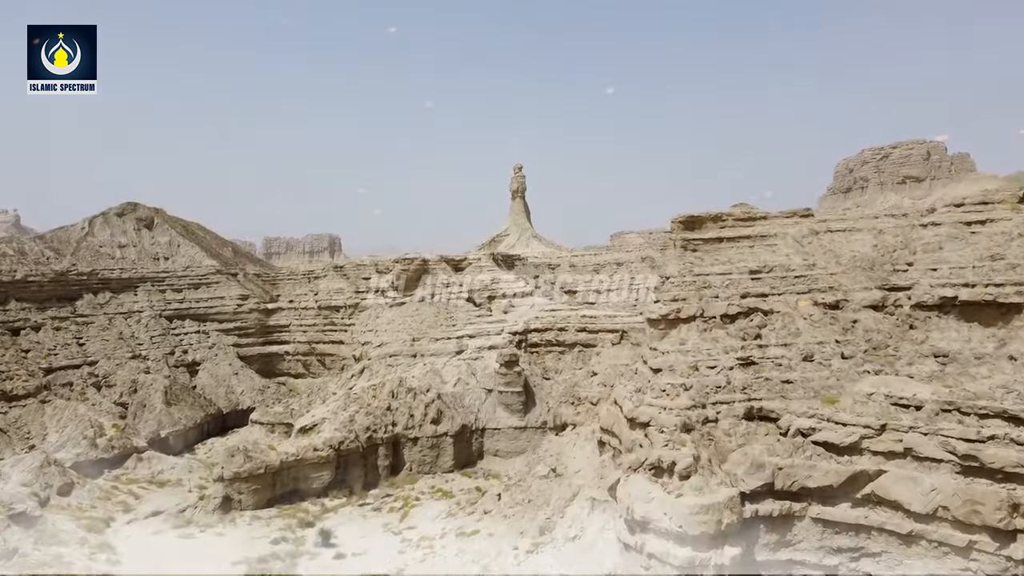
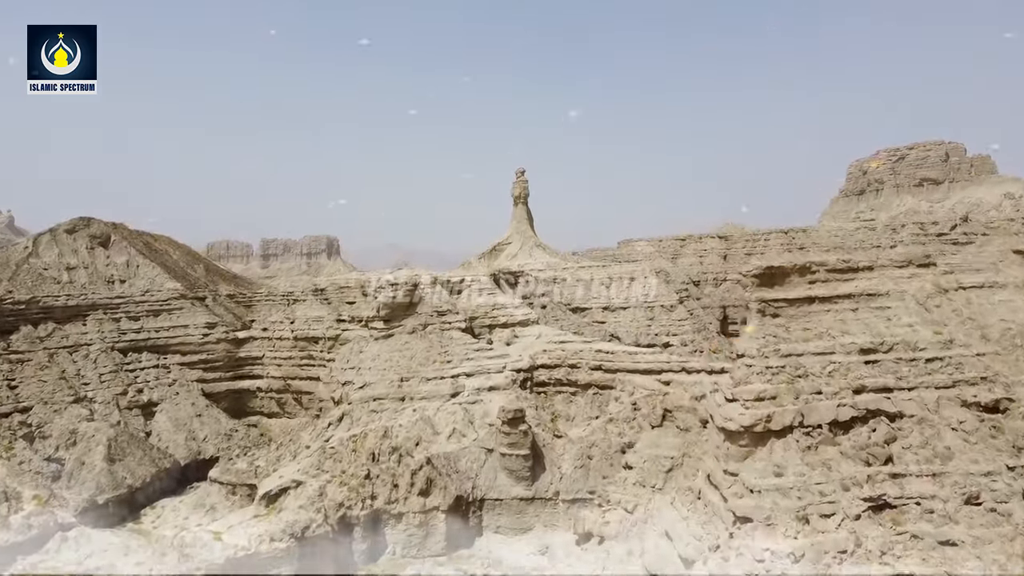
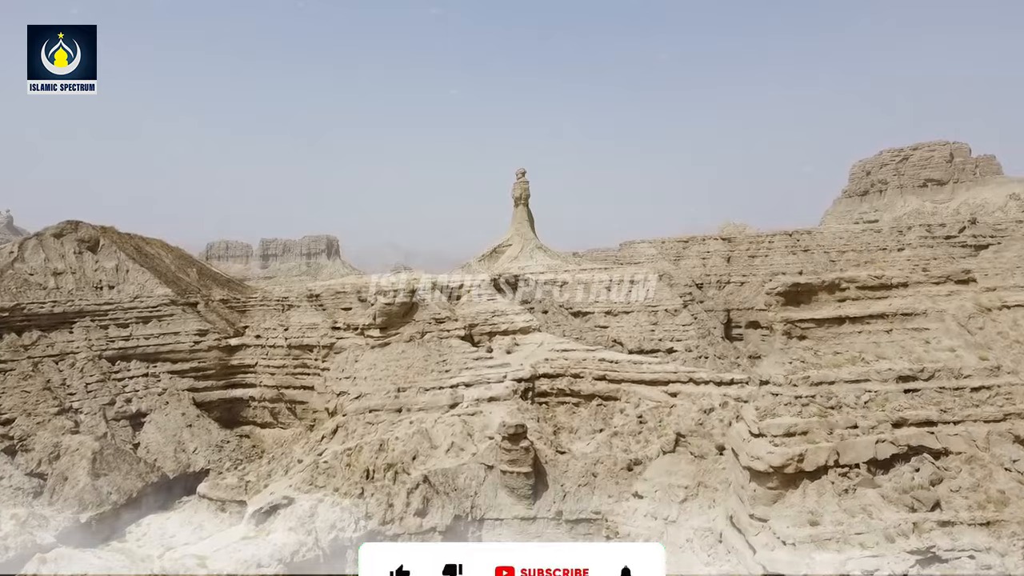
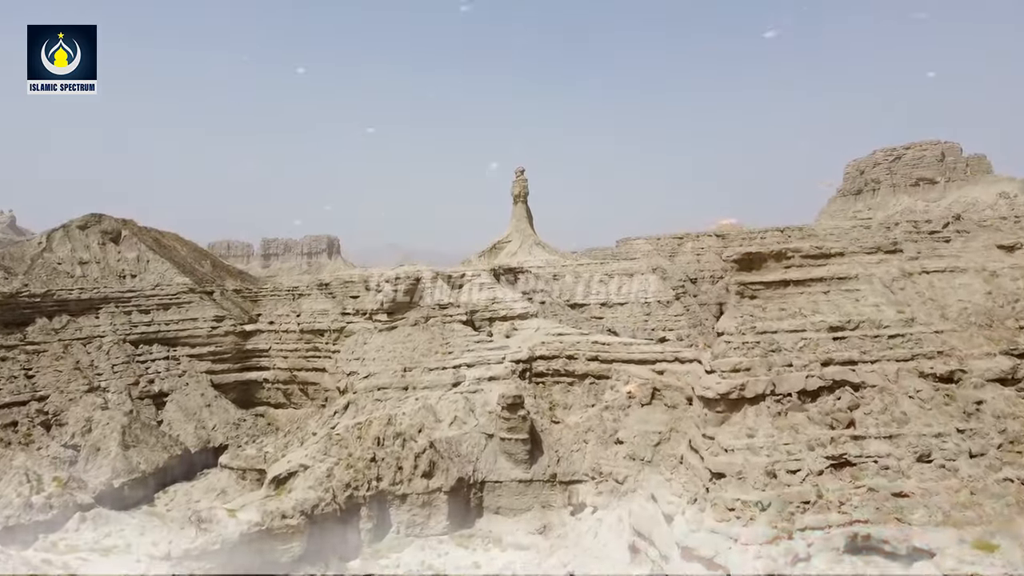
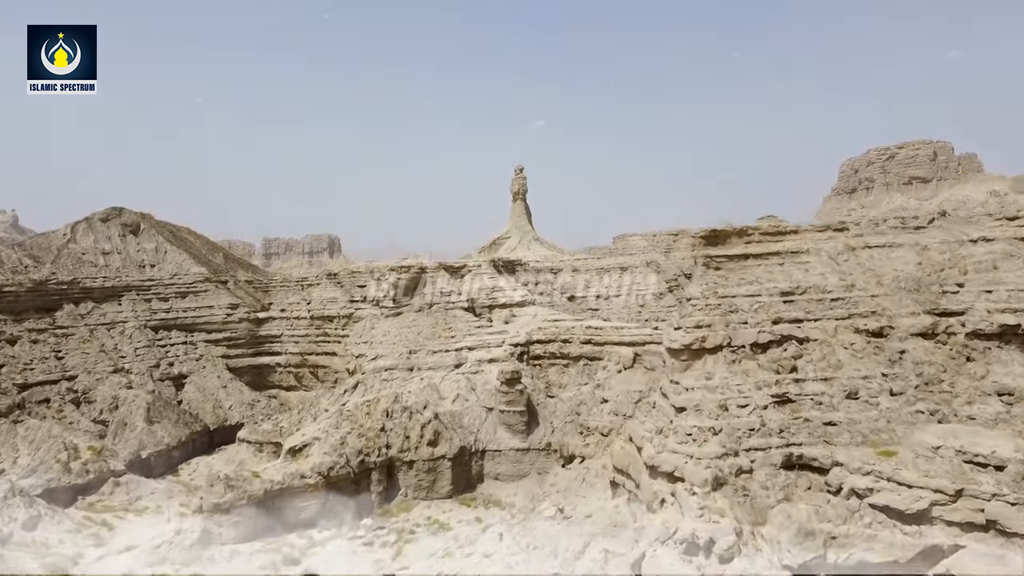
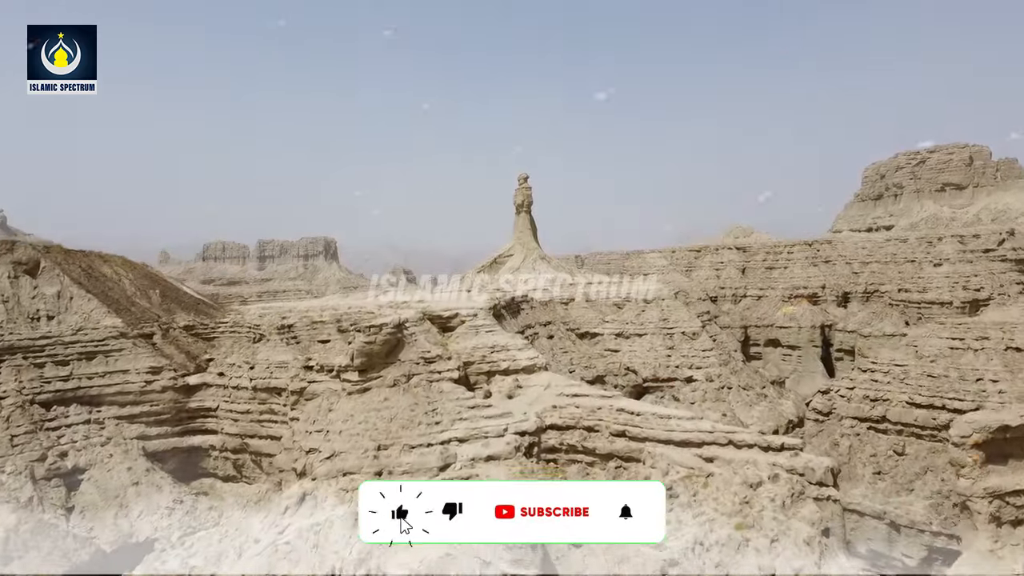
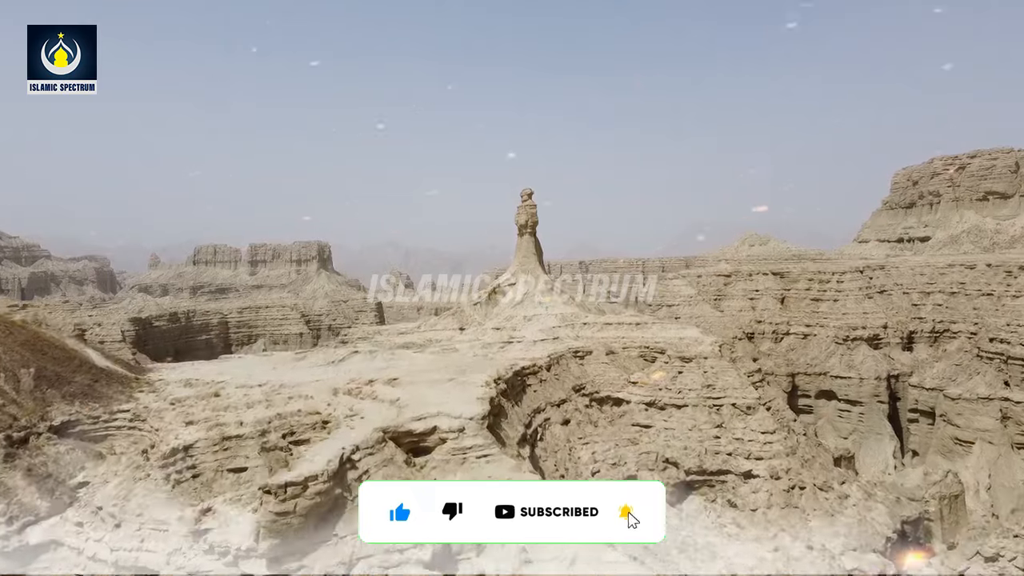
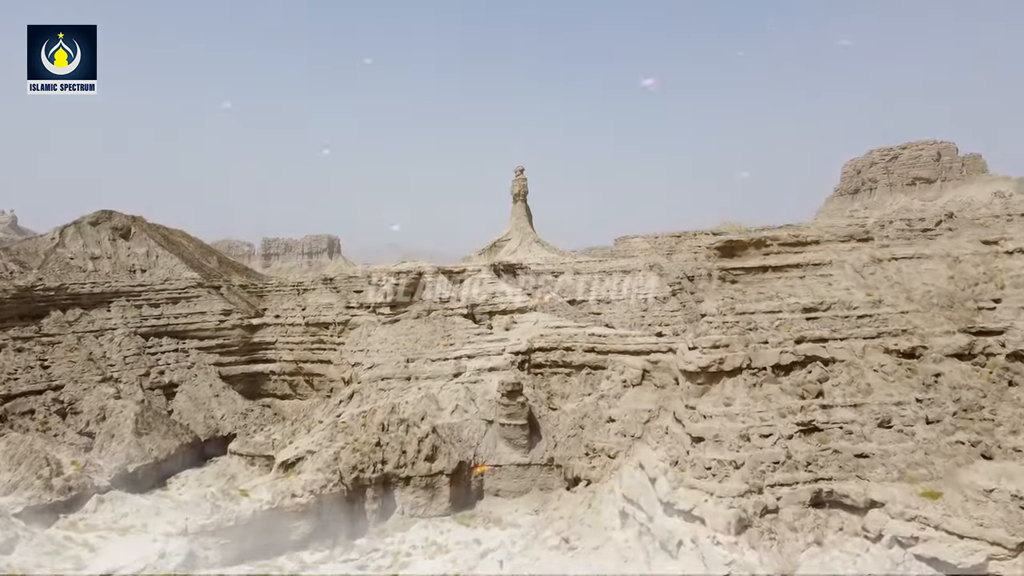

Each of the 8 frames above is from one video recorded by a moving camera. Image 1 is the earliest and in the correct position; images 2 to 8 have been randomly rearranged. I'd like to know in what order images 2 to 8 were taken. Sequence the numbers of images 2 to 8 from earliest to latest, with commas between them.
5, 8, 4, 2, 3, 6, 7
